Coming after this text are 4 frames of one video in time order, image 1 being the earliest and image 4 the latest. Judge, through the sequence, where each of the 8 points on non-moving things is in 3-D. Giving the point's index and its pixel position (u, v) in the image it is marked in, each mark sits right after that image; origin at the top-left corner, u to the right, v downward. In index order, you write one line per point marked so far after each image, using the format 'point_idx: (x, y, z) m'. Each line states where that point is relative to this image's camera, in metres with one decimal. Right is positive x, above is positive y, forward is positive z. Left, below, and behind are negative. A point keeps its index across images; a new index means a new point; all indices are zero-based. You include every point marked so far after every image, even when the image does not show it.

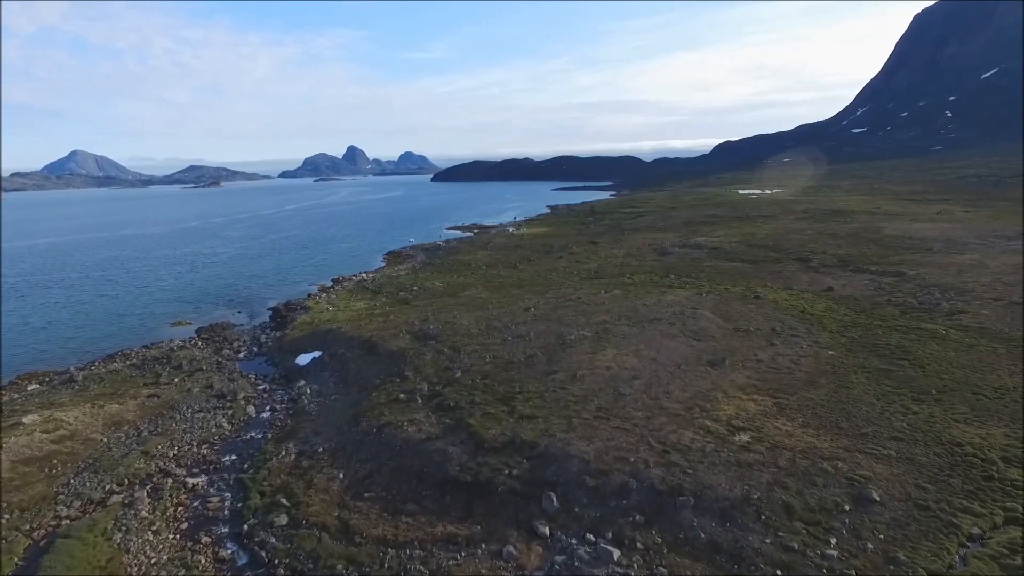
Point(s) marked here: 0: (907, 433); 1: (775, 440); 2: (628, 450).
0: (+13.1, -4.8, +18.3) m
1: (+8.7, -5.0, +18.1) m
2: (+3.8, -5.3, +17.9) m
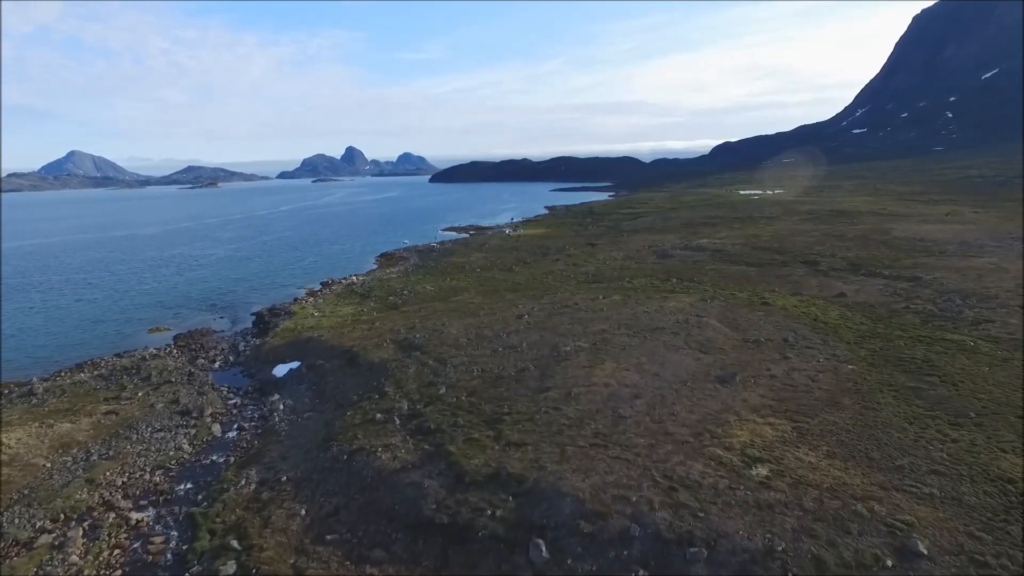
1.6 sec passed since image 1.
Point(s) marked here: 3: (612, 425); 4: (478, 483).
0: (+12.7, -5.2, +16.0) m
1: (+8.2, -5.4, +15.8) m
2: (+3.3, -5.6, +15.6) m
3: (+3.5, -4.8, +19.1) m
4: (-1.0, -5.9, +16.6) m
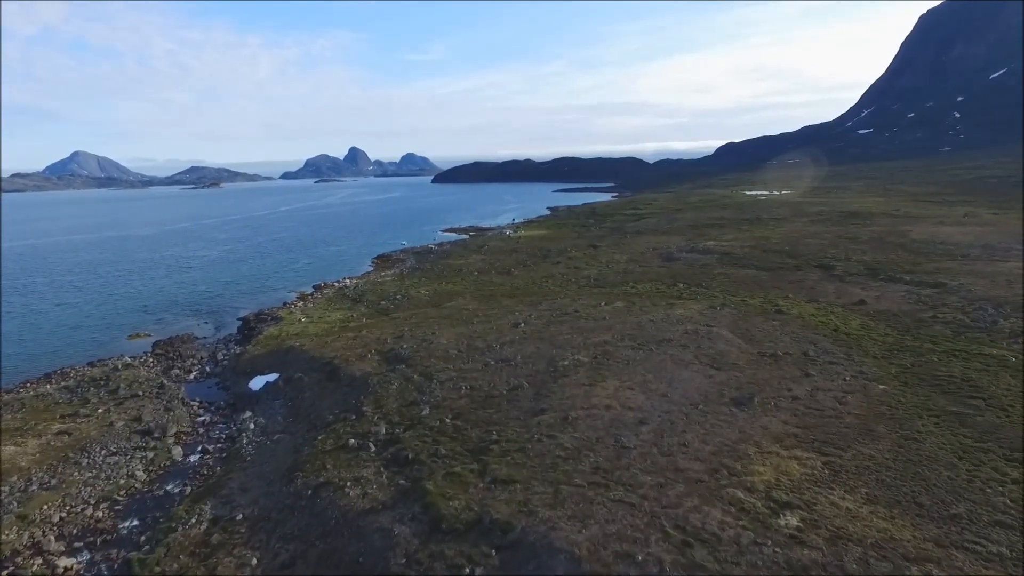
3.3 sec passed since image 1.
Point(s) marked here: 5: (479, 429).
0: (+12.3, -5.6, +13.4) m
1: (+7.8, -5.7, +13.3) m
2: (+2.9, -6.0, +13.1) m
3: (+3.1, -5.2, +16.6) m
4: (-1.4, -6.3, +14.2) m
5: (-1.2, -5.0, +19.7) m
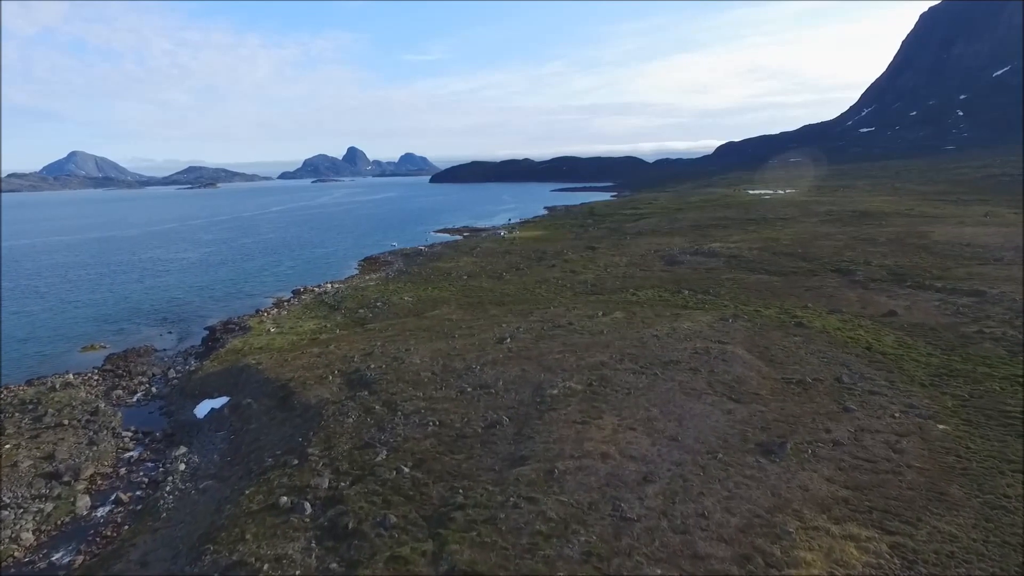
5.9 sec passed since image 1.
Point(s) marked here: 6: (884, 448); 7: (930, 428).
0: (+11.5, -6.1, +9.4) m
1: (+7.0, -6.3, +9.3) m
2: (+2.1, -6.6, +9.1) m
3: (+2.3, -5.7, +12.6) m
4: (-2.2, -6.8, +10.1) m
5: (-2.0, -5.6, +15.7) m
6: (+11.0, -4.7, +16.2) m
7: (+13.1, -4.4, +17.3) m
